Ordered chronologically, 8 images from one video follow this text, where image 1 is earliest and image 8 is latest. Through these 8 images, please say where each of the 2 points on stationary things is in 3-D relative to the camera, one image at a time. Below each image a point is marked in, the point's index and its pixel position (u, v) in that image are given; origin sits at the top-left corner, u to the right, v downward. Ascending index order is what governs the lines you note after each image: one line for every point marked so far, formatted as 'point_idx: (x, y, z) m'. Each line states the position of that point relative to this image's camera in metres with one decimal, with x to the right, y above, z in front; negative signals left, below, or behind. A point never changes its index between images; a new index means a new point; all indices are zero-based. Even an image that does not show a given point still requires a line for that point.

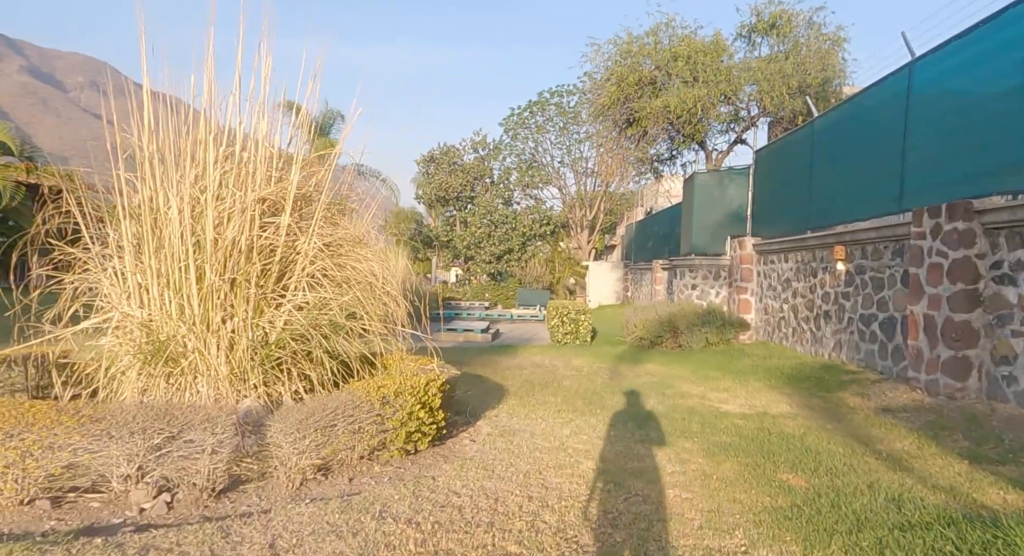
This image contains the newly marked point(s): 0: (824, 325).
0: (+3.7, -0.6, +7.2) m
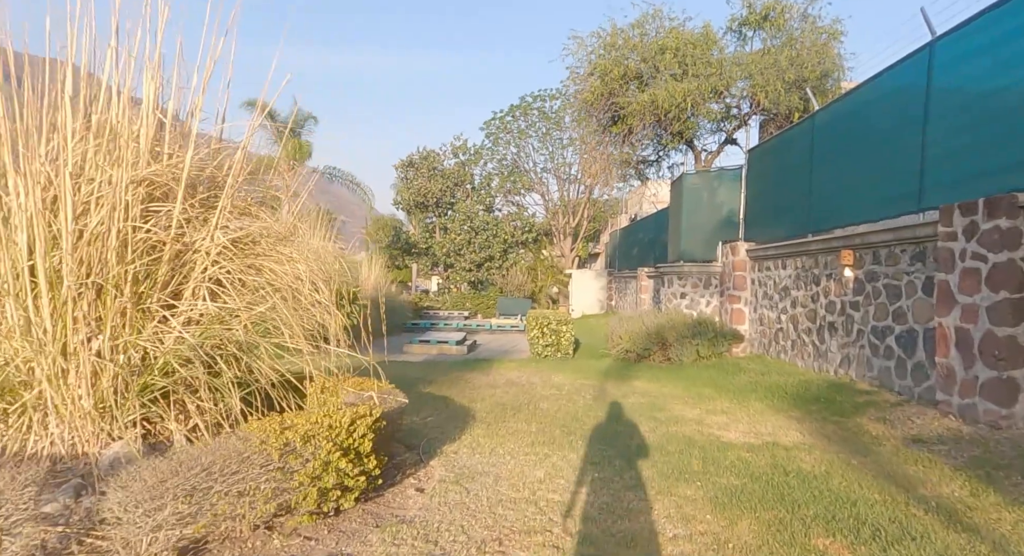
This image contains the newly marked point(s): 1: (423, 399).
0: (+3.4, -0.6, +6.5) m
1: (-0.8, -1.2, +5.5) m
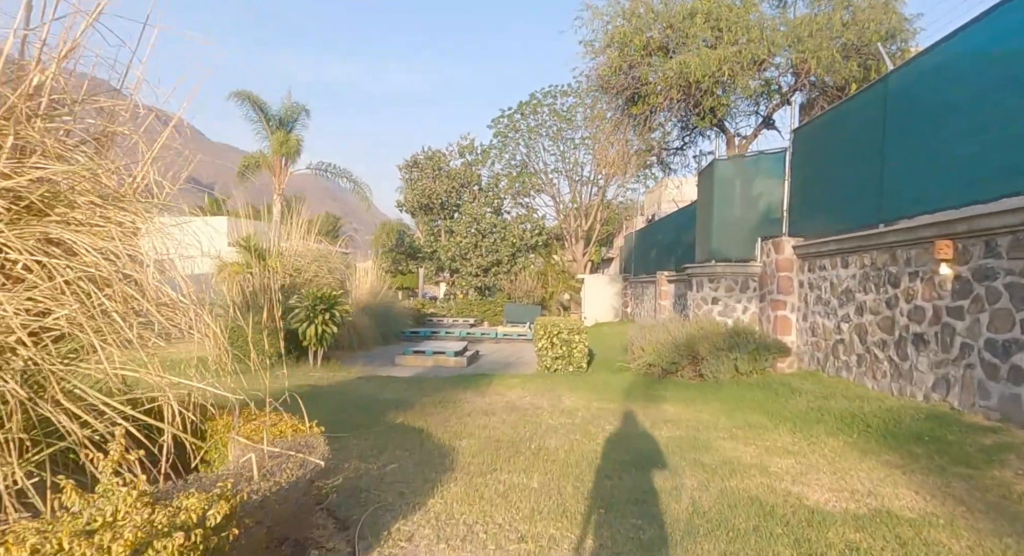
0: (+3.4, -0.6, +5.1) m
1: (-0.8, -1.1, +4.2) m
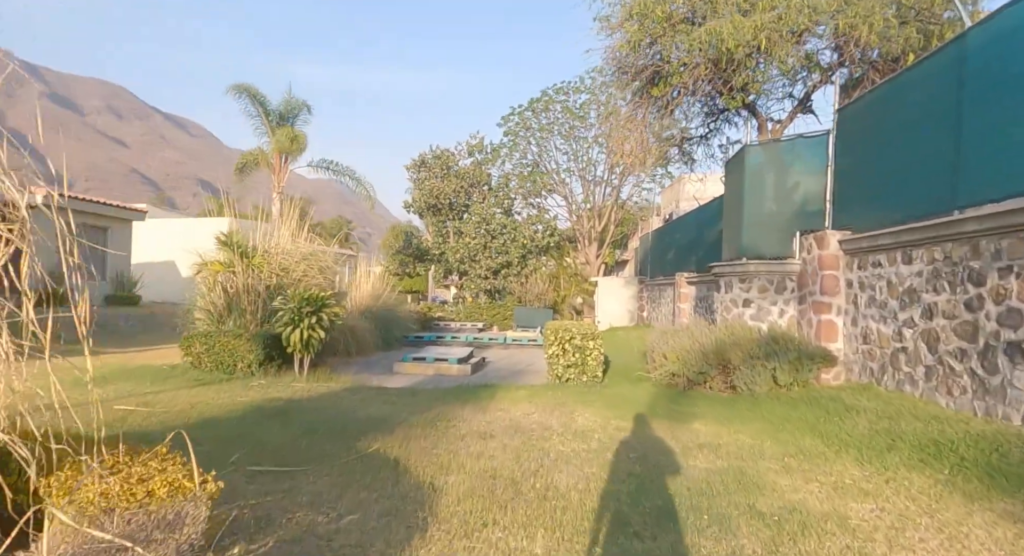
0: (+3.4, -0.6, +4.2) m
1: (-0.8, -1.1, +3.4) m
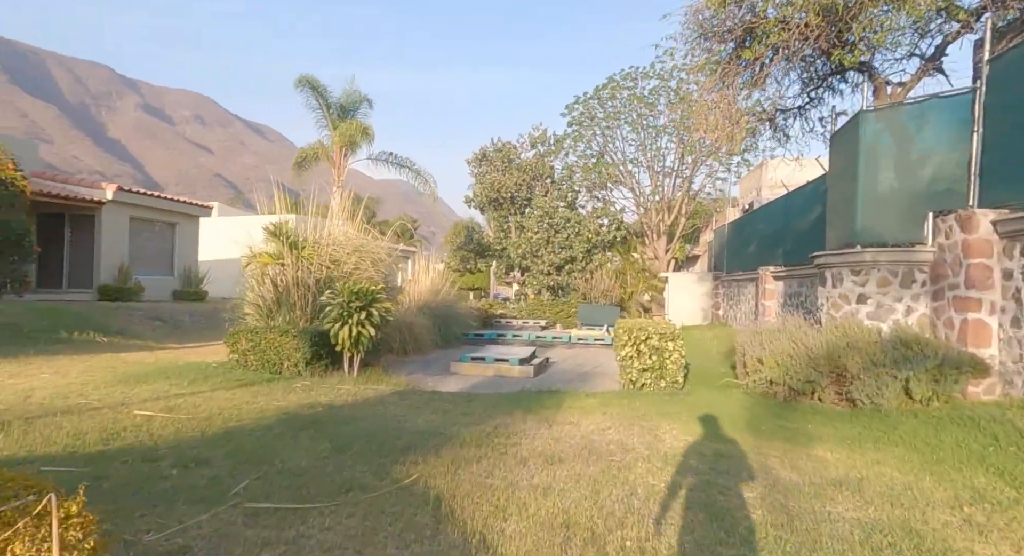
0: (+3.8, -0.5, +2.9) m
1: (-0.5, -1.0, +2.5) m
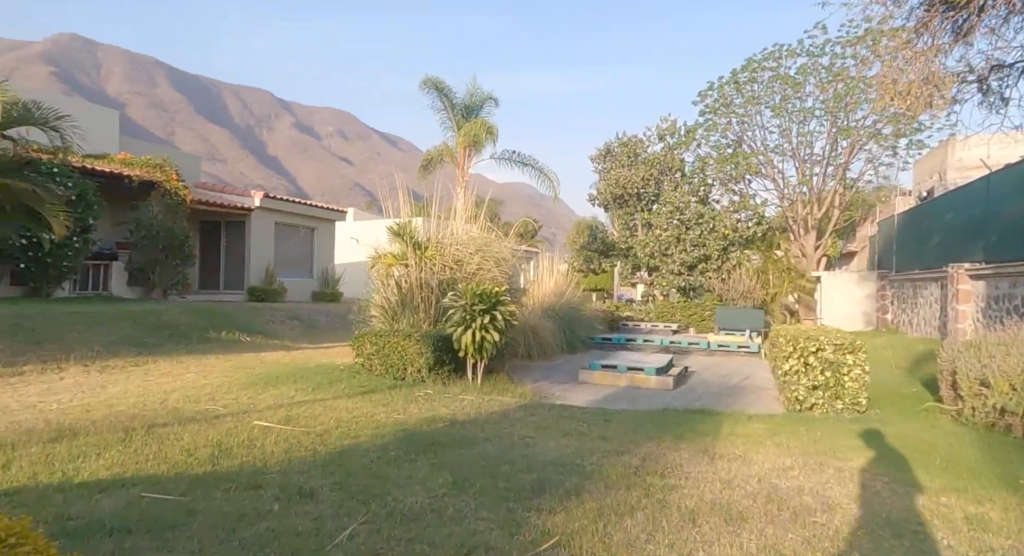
0: (+4.3, -0.5, +1.4) m
1: (+0.1, -1.0, +1.8) m
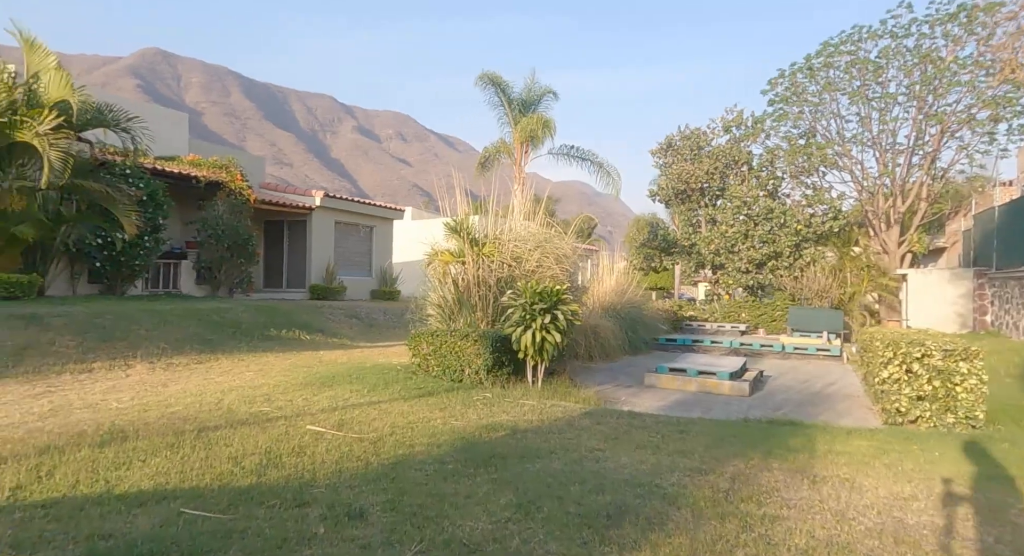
0: (+4.5, -0.5, +0.6) m
1: (+0.3, -1.0, +1.4) m
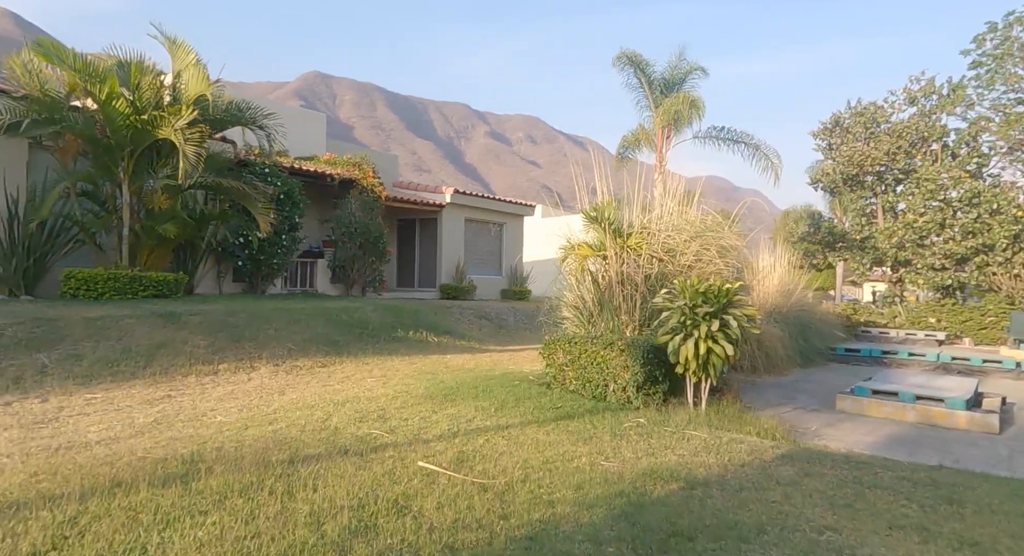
0: (+4.5, -0.5, -1.6) m
1: (+0.5, -1.0, +0.1) m
